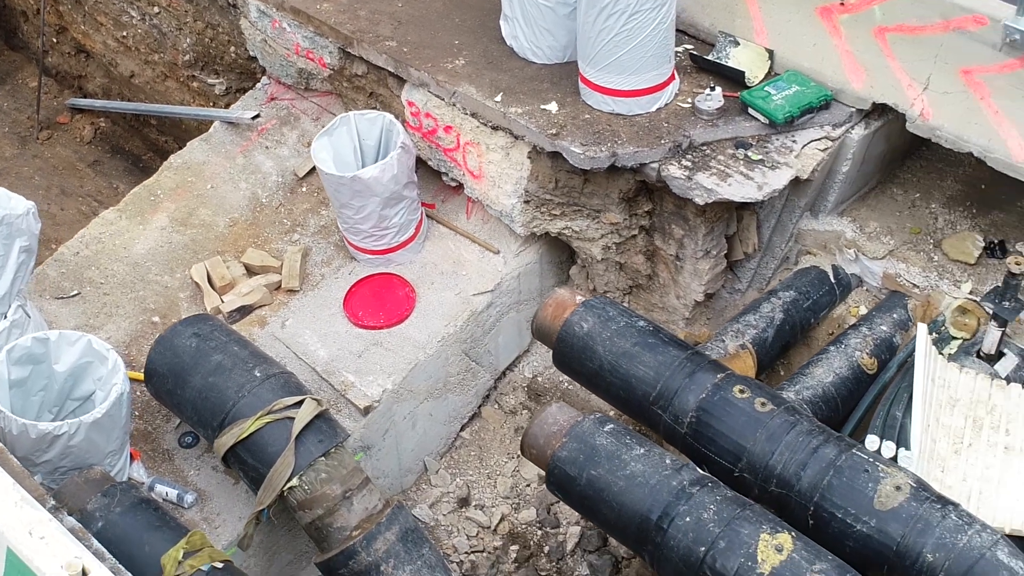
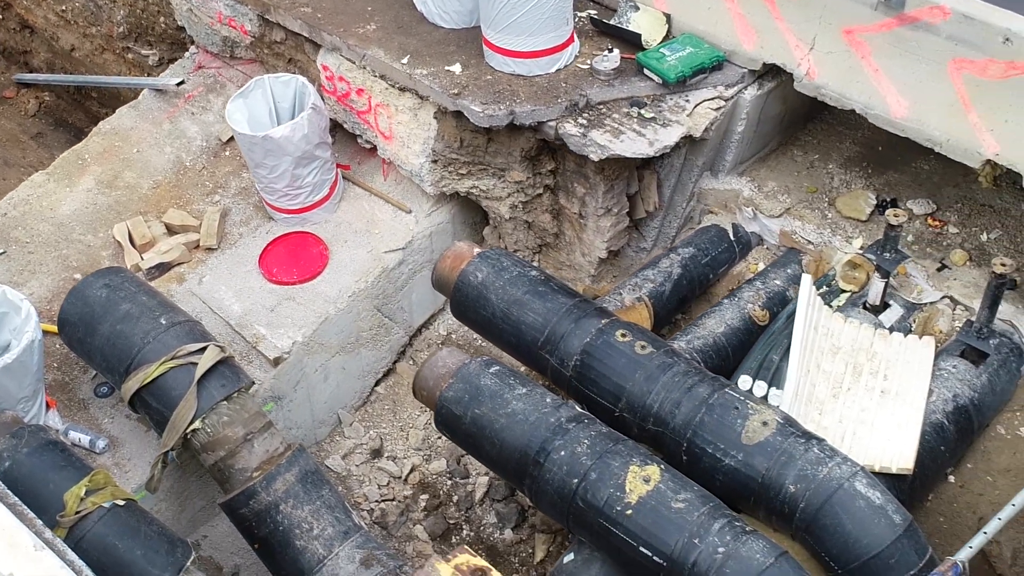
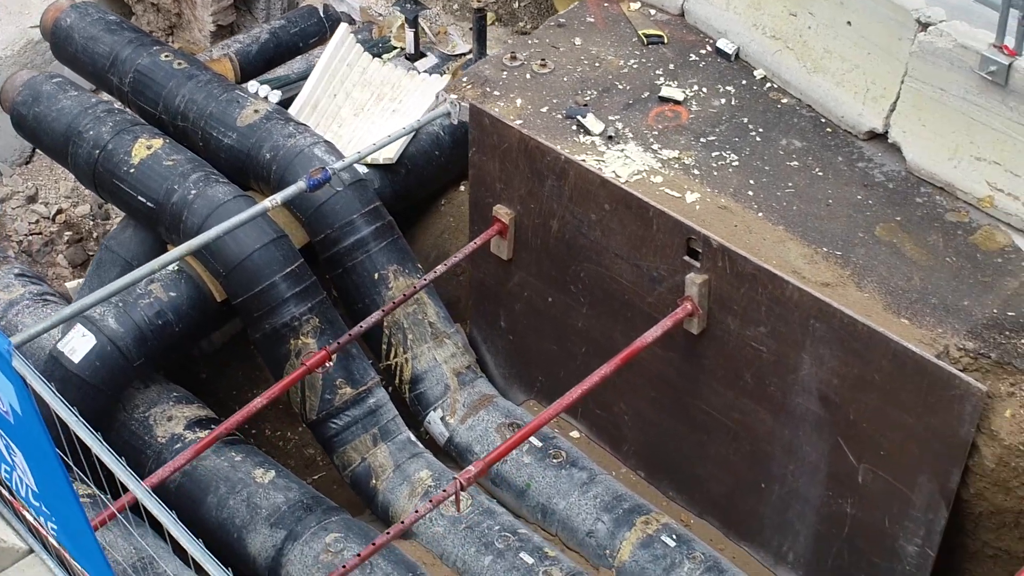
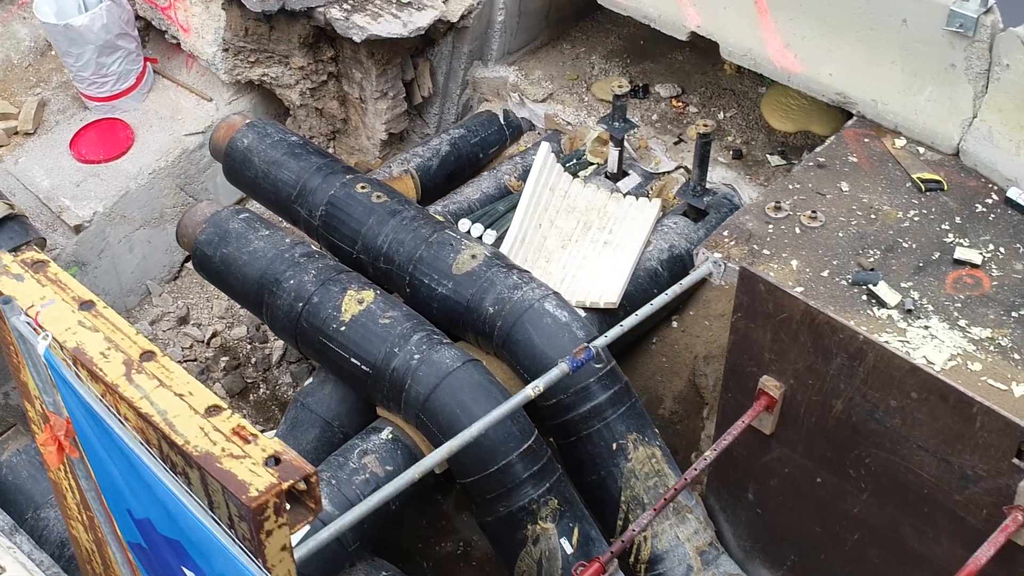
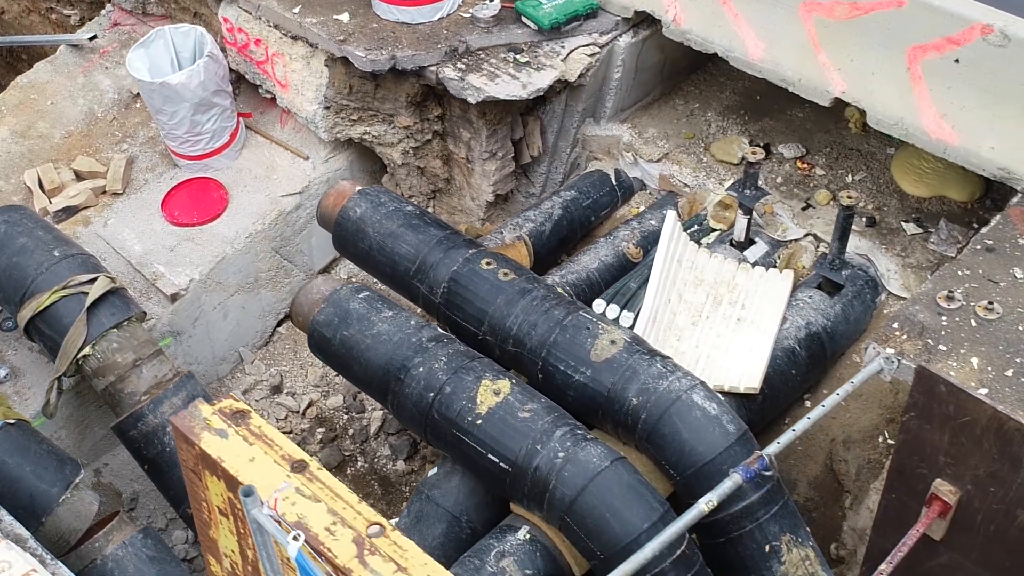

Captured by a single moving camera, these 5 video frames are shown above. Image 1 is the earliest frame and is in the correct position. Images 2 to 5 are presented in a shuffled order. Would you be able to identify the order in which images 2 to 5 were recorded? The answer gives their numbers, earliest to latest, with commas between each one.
2, 5, 4, 3
